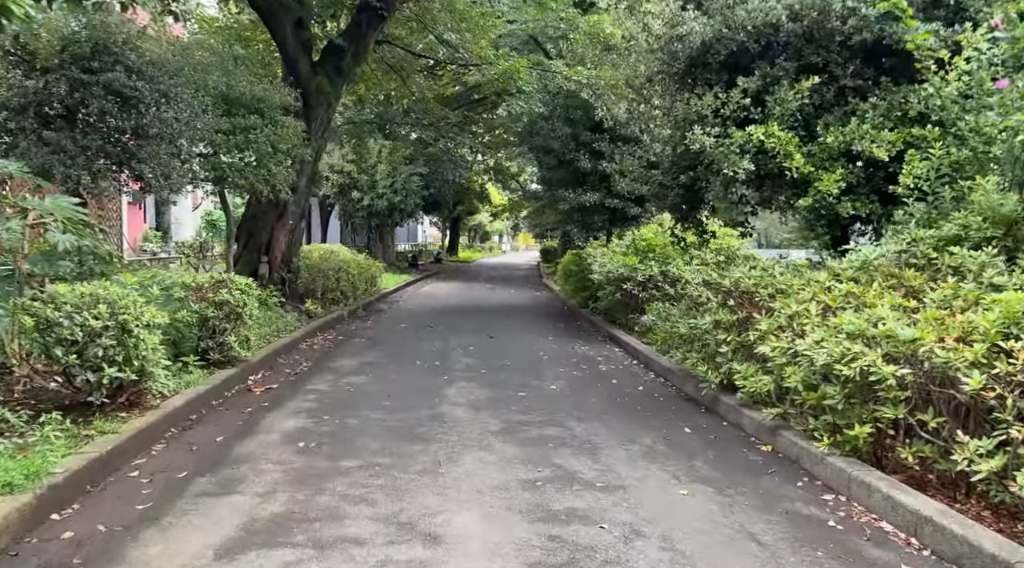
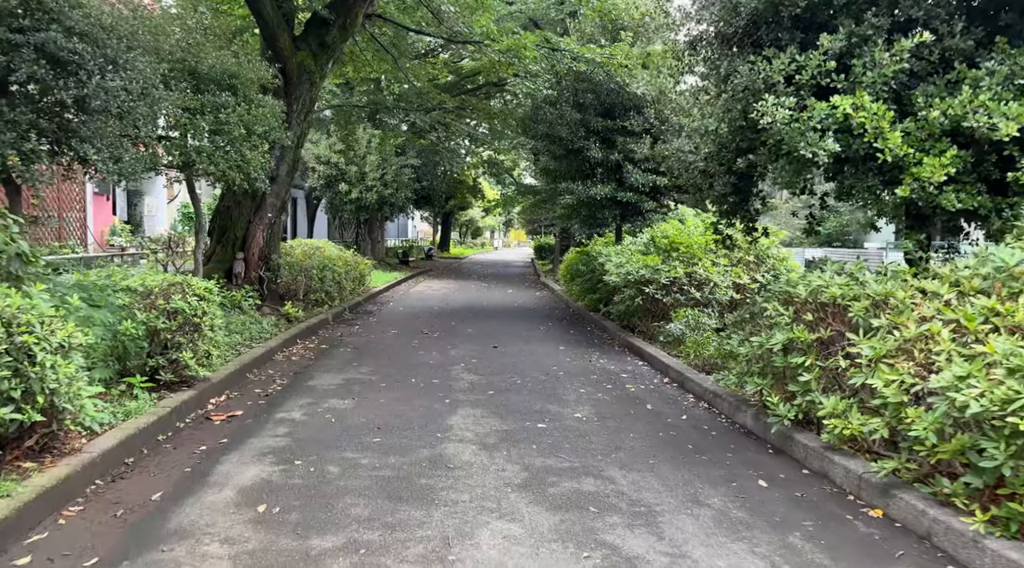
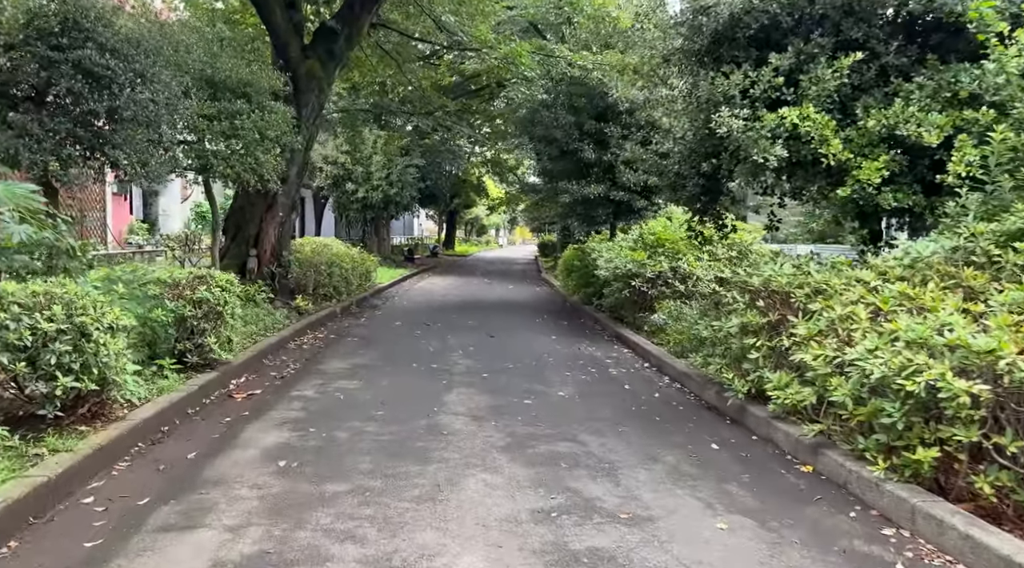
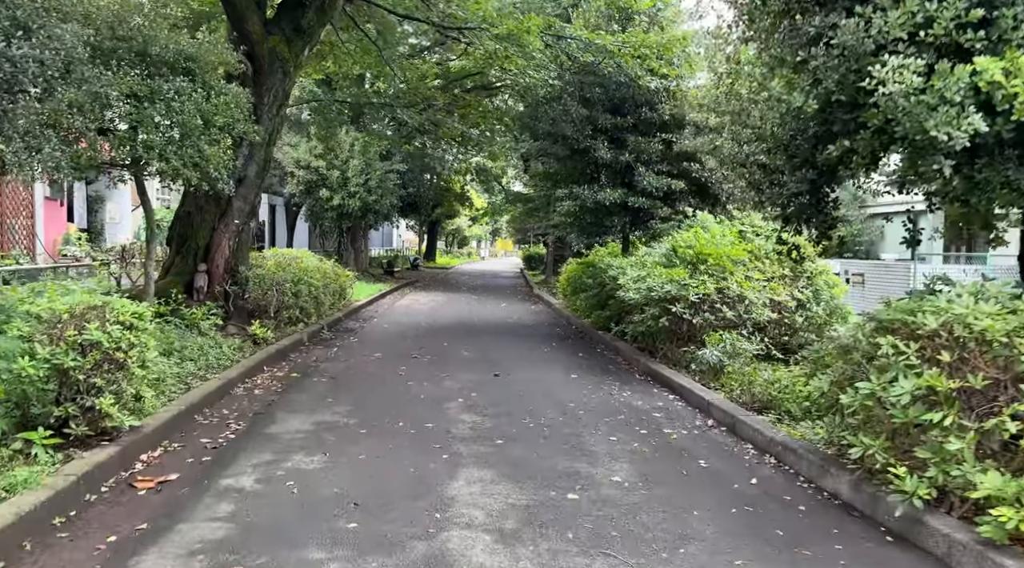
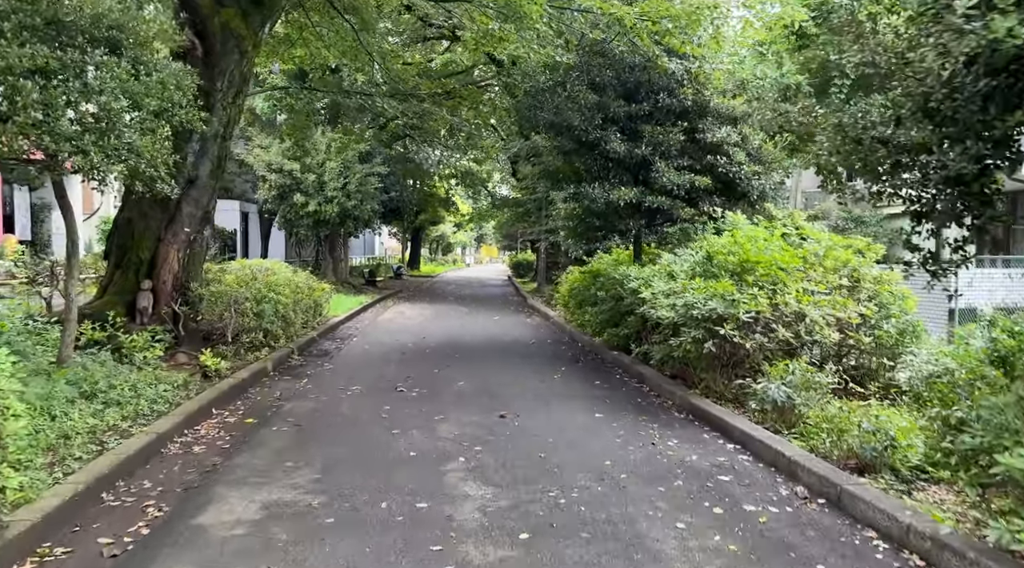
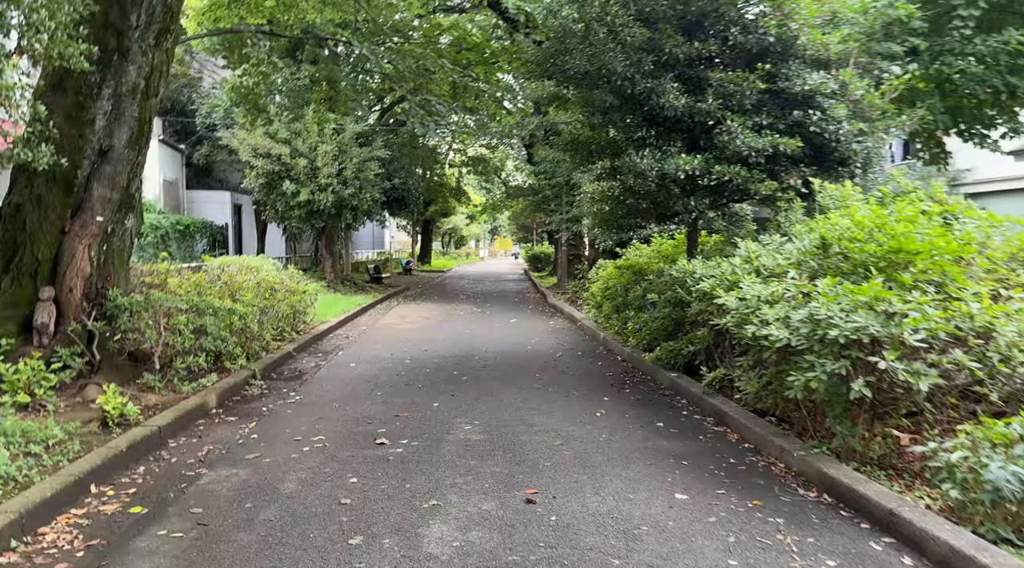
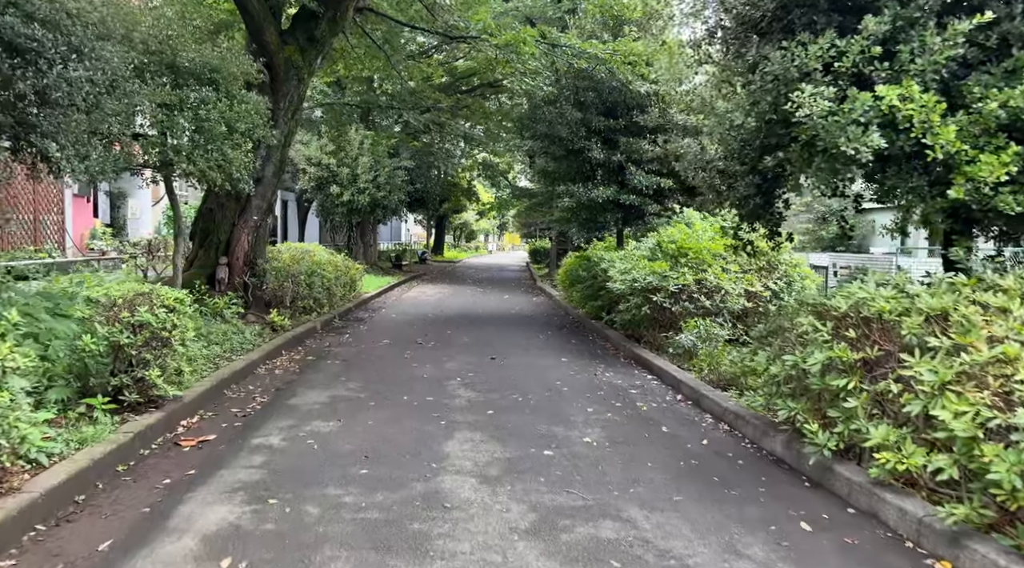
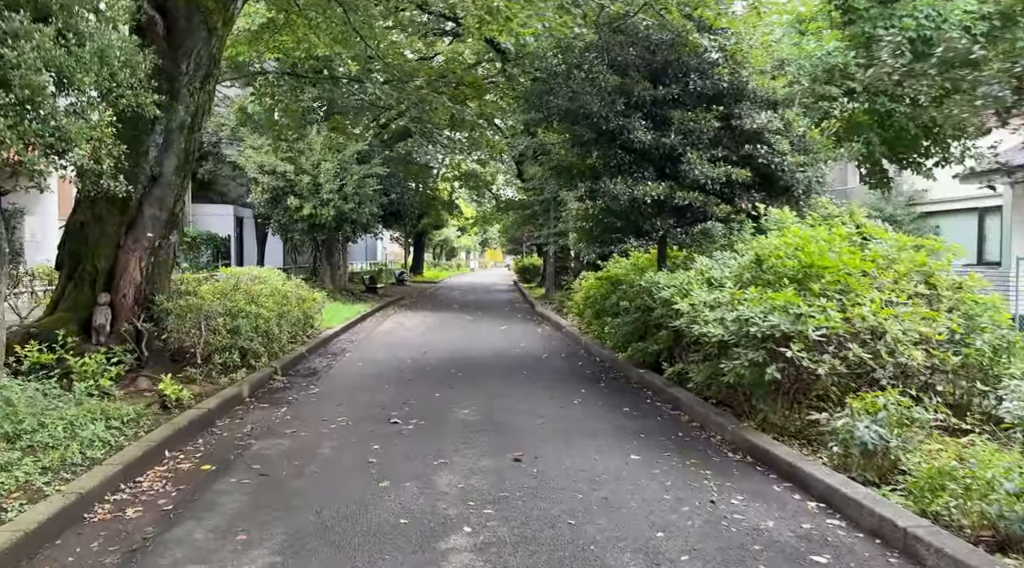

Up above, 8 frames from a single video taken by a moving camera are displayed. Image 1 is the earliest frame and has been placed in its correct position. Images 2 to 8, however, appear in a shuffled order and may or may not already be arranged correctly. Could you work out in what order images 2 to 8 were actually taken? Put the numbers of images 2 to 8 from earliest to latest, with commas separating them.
3, 2, 7, 4, 5, 8, 6
